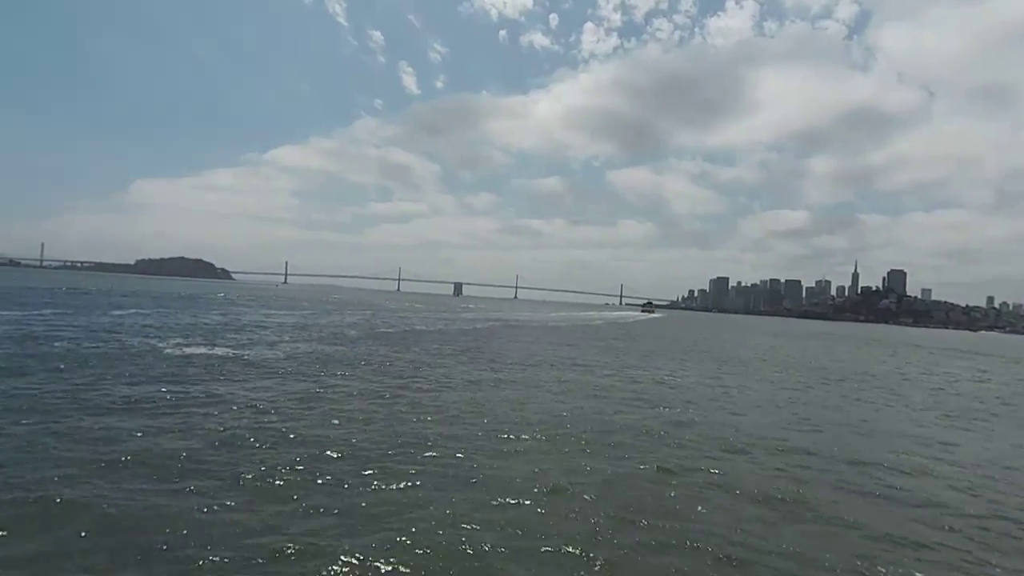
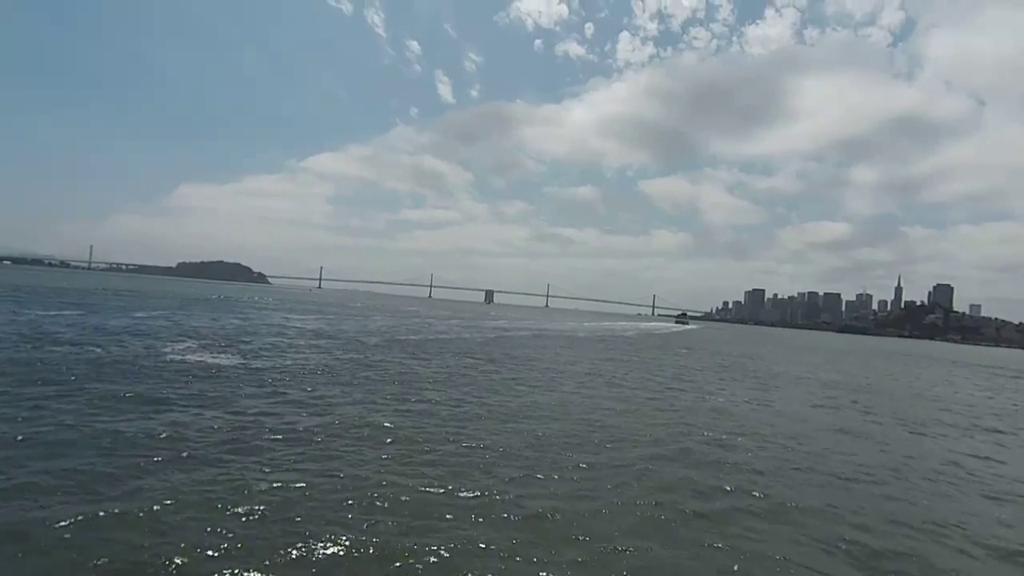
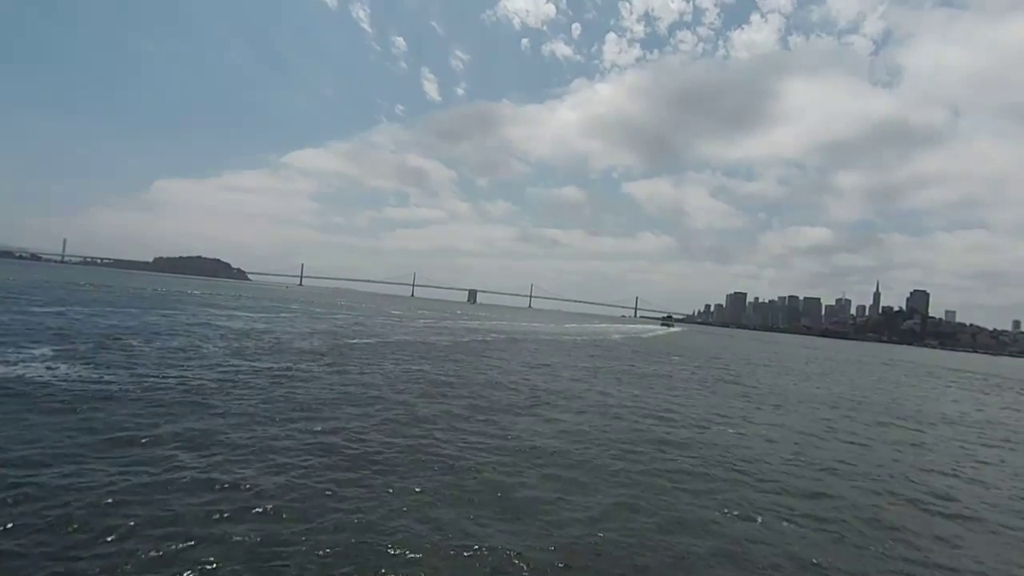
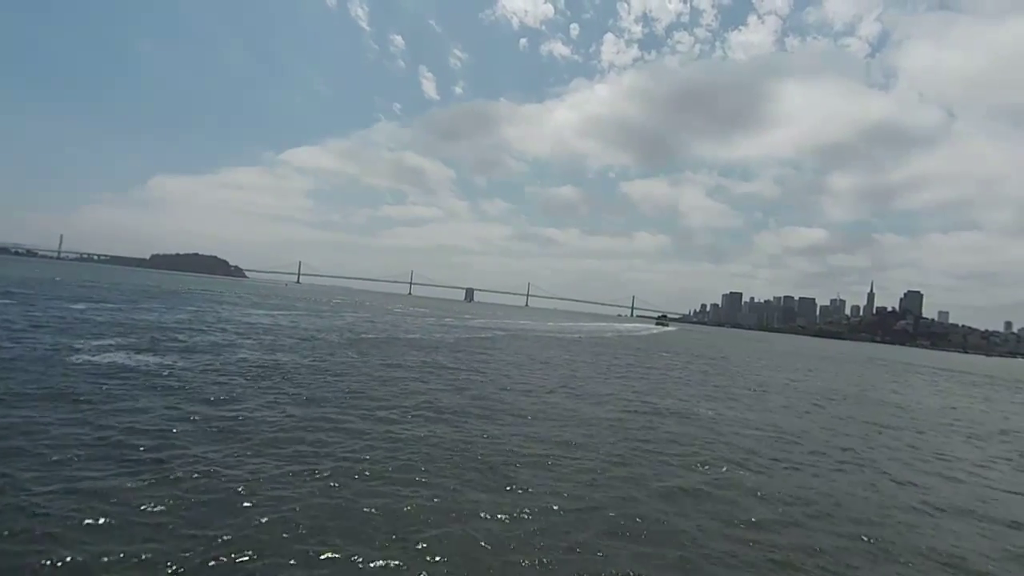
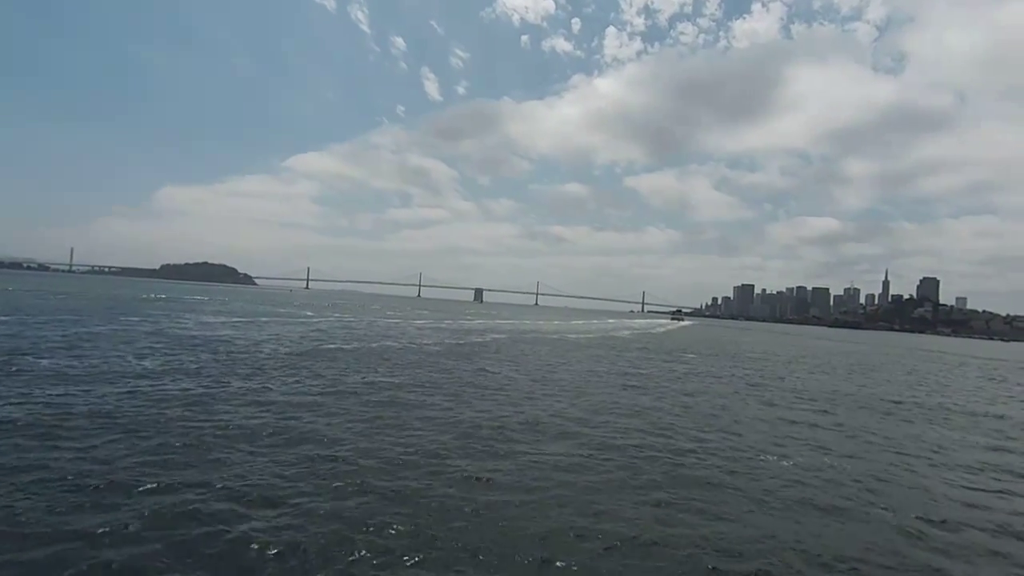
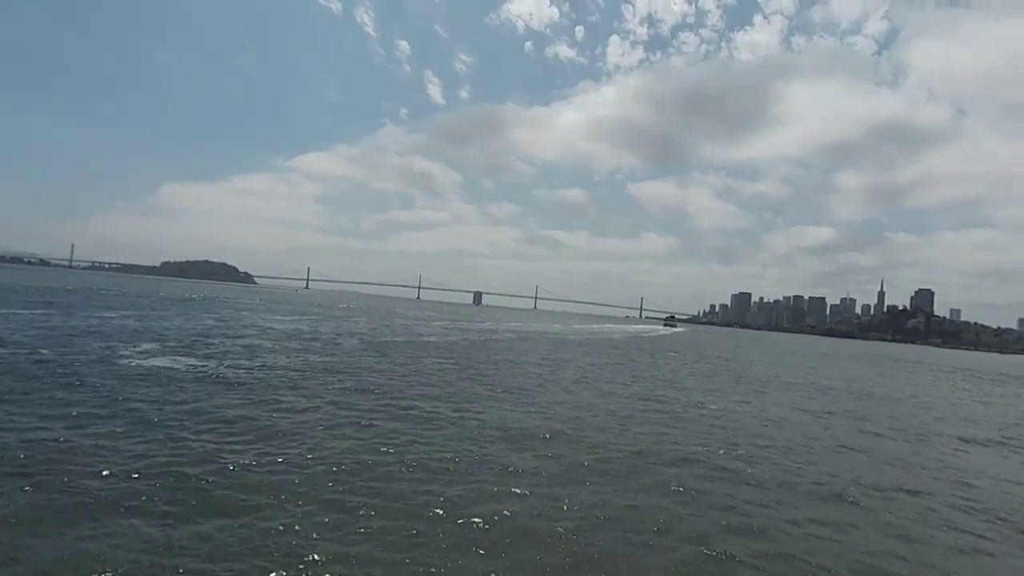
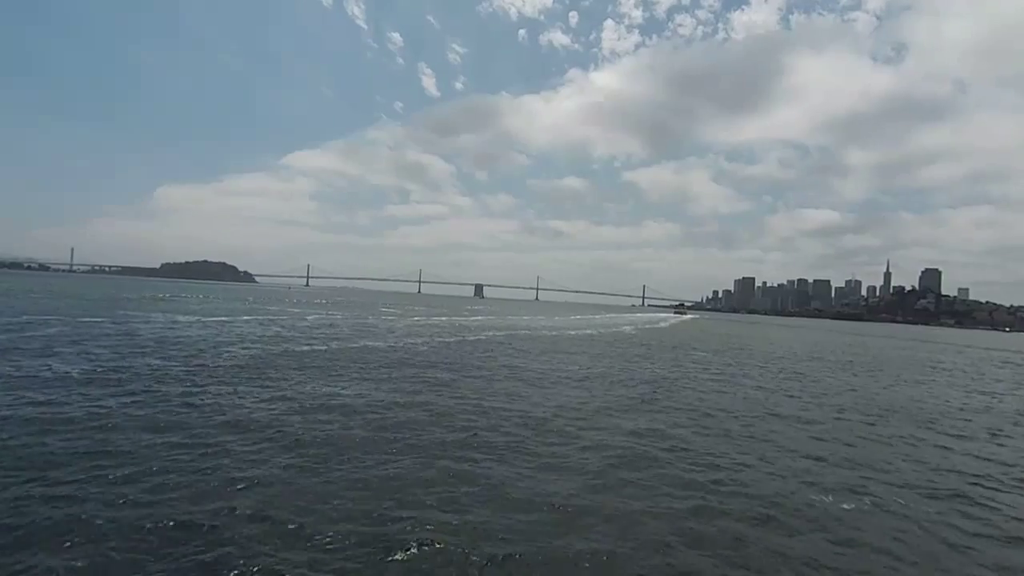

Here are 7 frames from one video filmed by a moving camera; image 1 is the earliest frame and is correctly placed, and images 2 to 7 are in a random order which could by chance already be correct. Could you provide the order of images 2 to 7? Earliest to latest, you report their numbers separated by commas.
2, 6, 4, 3, 5, 7
